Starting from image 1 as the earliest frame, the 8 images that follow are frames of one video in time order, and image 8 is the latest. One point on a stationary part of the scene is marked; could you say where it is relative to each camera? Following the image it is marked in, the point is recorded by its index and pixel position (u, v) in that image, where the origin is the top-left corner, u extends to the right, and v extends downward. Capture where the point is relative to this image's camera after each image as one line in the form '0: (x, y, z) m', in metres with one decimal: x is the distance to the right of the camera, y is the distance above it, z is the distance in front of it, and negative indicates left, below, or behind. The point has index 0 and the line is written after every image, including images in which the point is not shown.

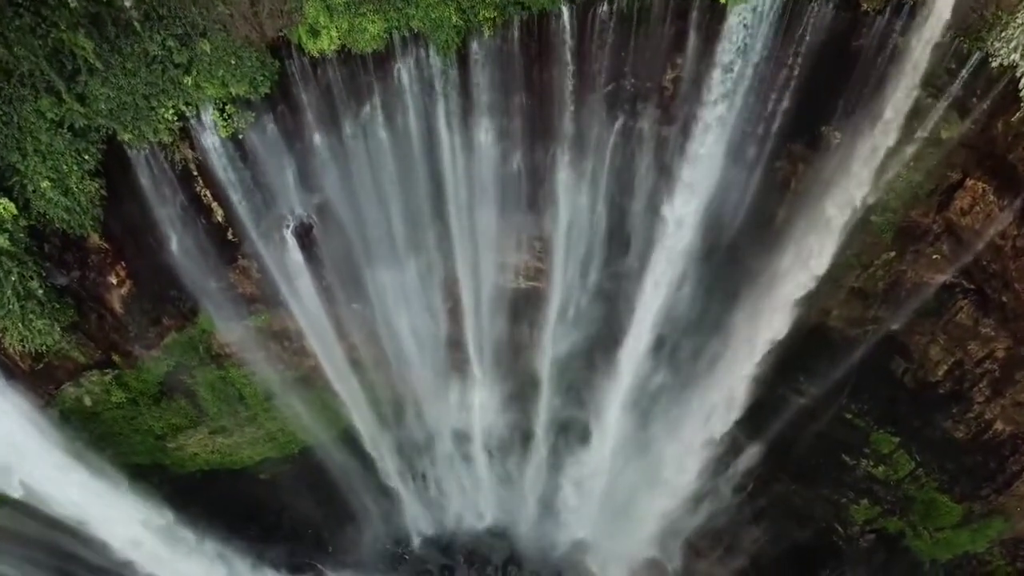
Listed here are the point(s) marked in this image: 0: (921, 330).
0: (+5.5, -0.6, +9.9) m
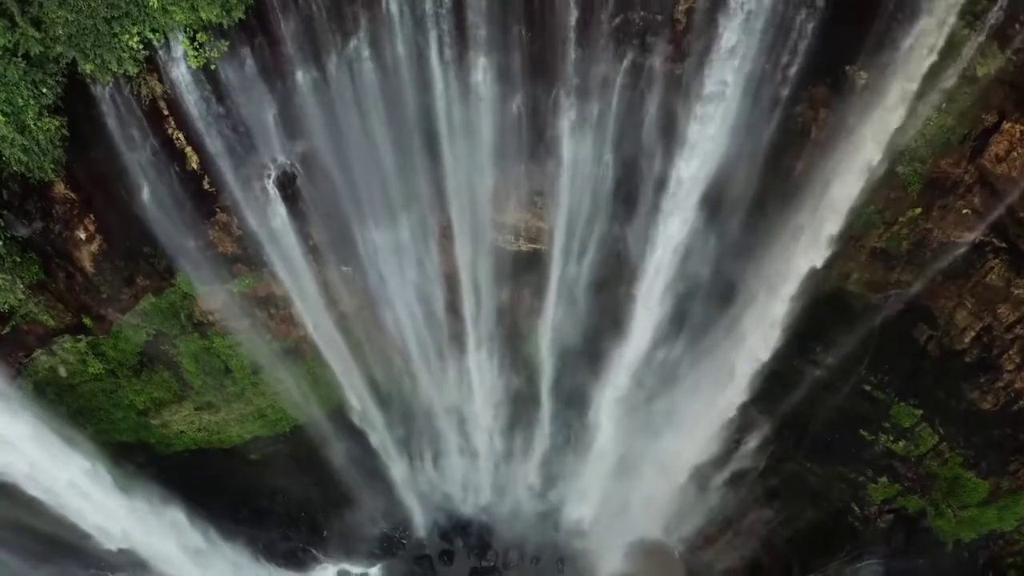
0: (+5.5, -0.1, +9.3) m
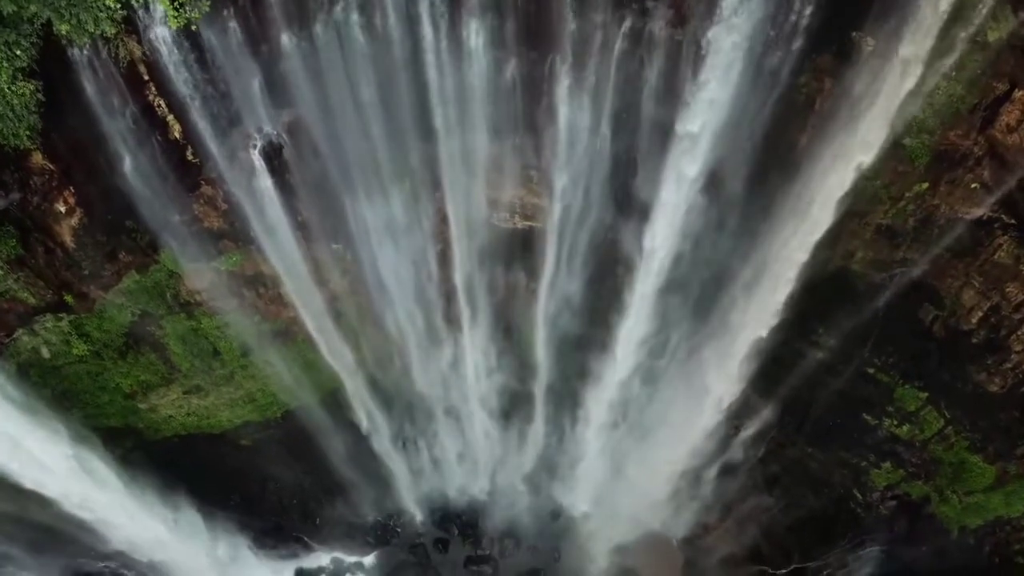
0: (+5.4, +0.2, +9.0) m
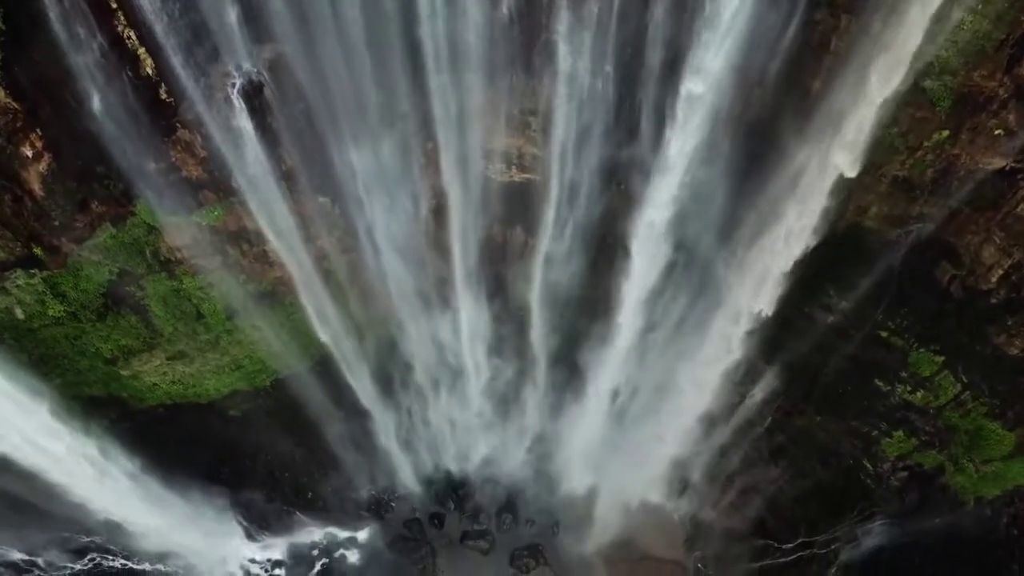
0: (+5.4, +0.7, +8.6) m
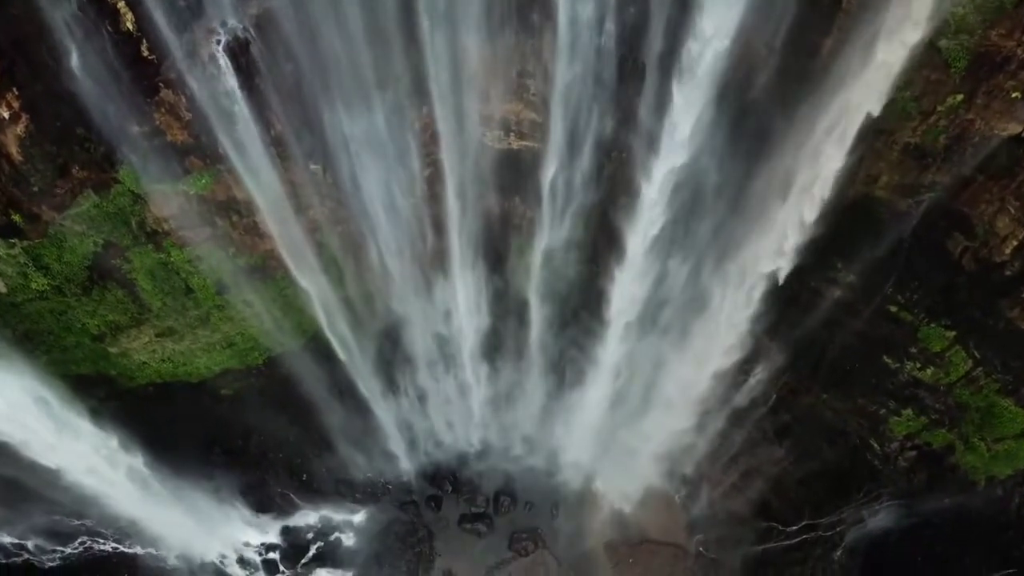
0: (+5.4, +1.1, +8.3) m
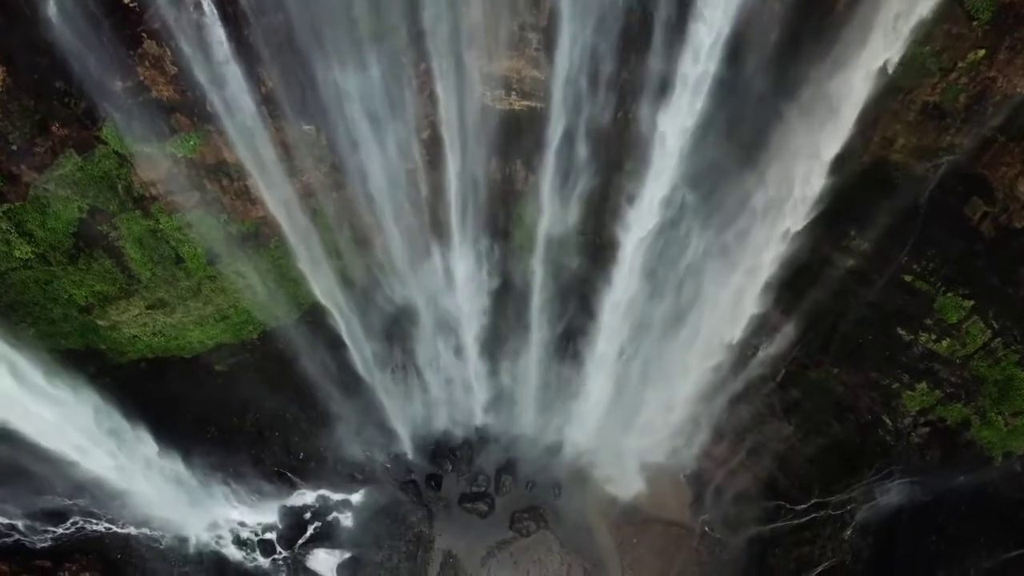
0: (+5.4, +1.4, +7.9) m
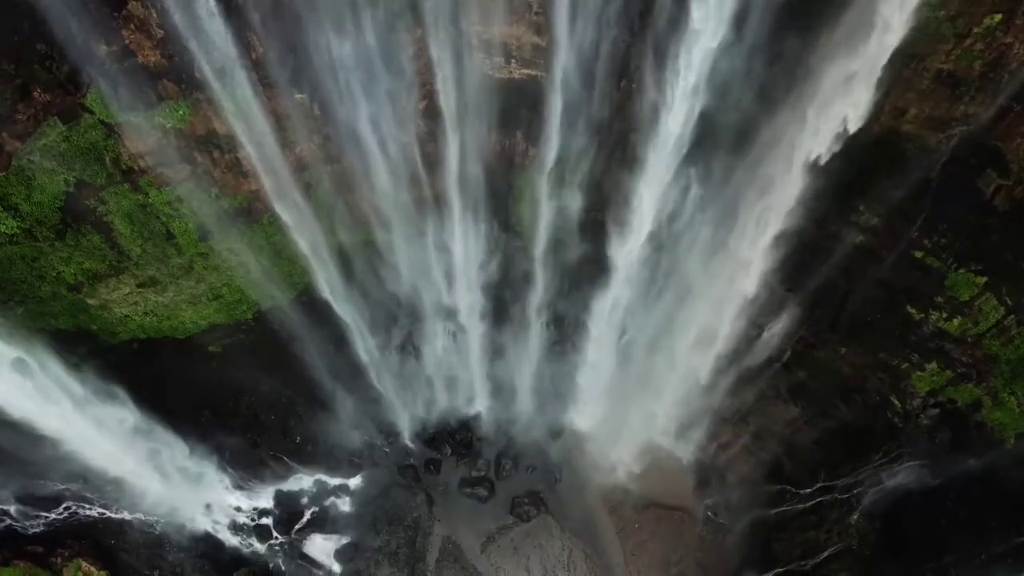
0: (+5.4, +1.7, +7.6) m
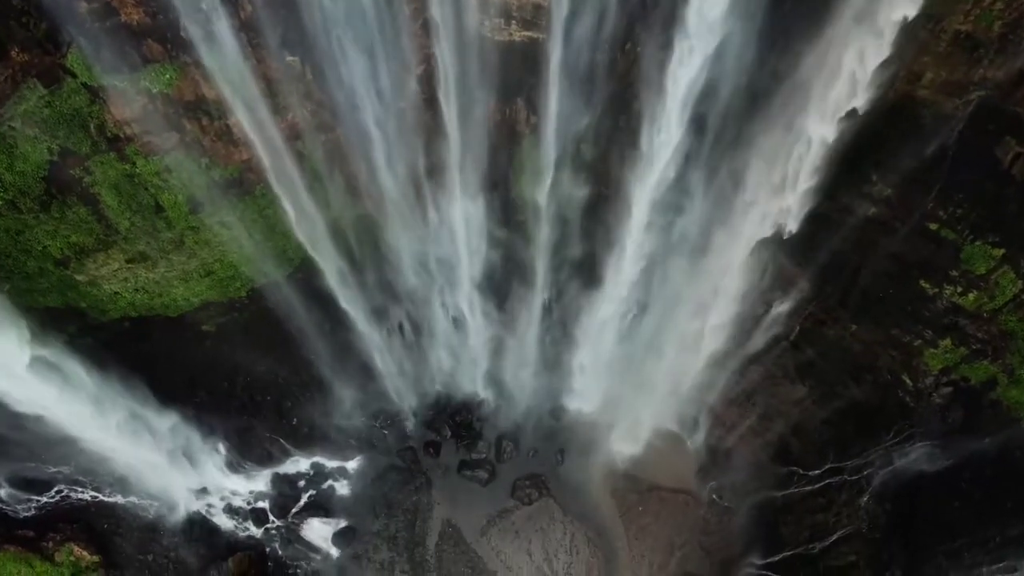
0: (+5.4, +2.0, +7.3) m
